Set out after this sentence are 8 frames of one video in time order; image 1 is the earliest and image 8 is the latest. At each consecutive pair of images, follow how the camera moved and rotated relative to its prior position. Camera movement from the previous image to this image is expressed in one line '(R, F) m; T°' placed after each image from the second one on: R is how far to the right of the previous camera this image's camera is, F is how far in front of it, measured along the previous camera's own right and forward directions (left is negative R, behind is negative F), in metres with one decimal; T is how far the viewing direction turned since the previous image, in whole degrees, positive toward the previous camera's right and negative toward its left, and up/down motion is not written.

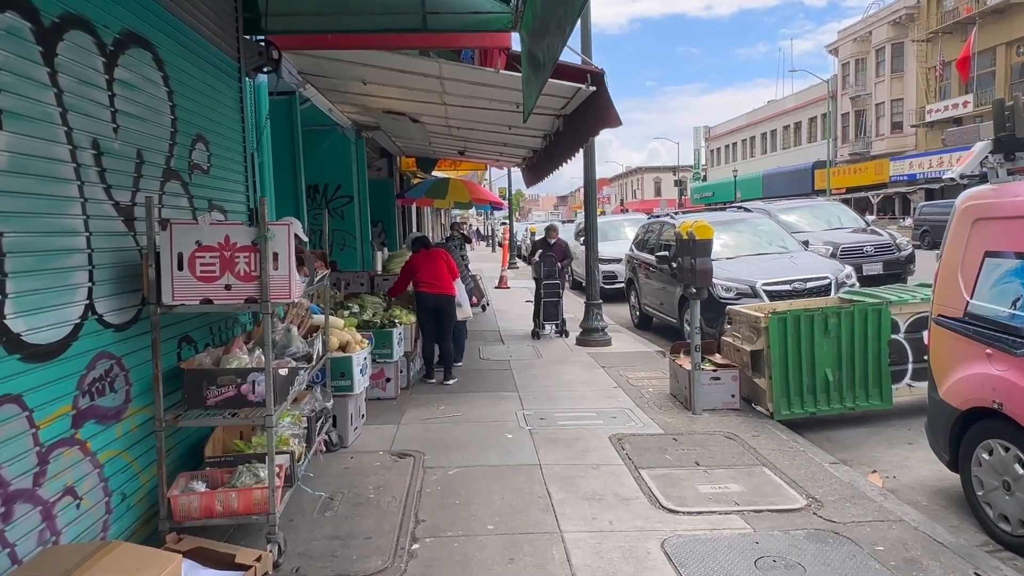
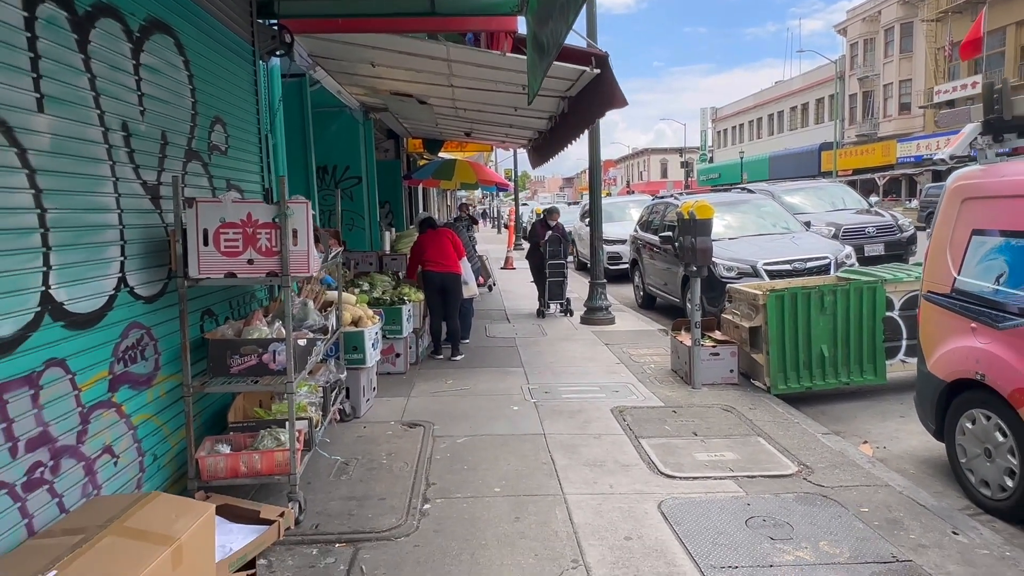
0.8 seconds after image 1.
(0.0, -0.2) m; 0°
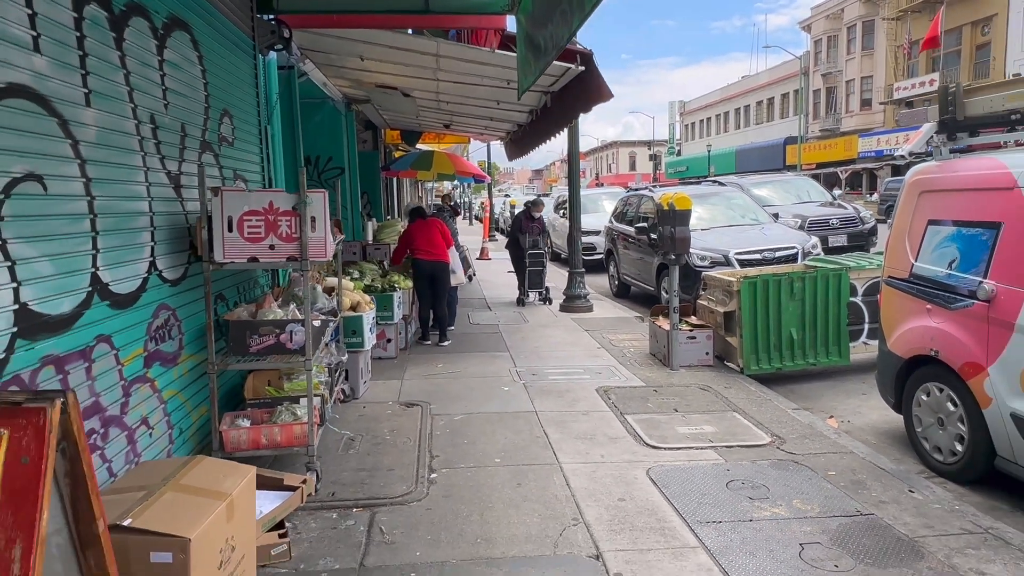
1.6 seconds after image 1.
(-0.2, -0.3) m; +3°
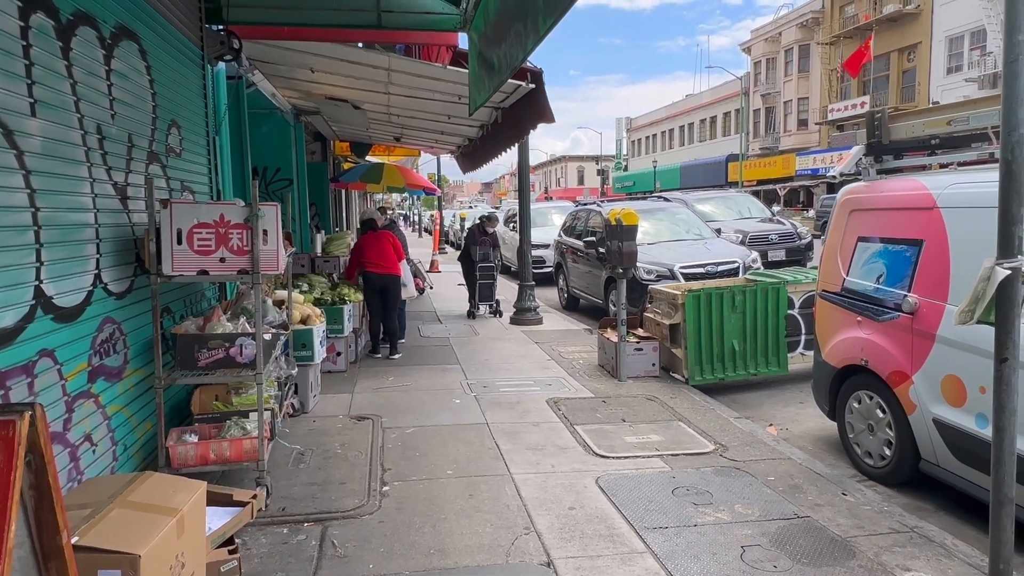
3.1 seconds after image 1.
(0.0, -0.1) m; +4°
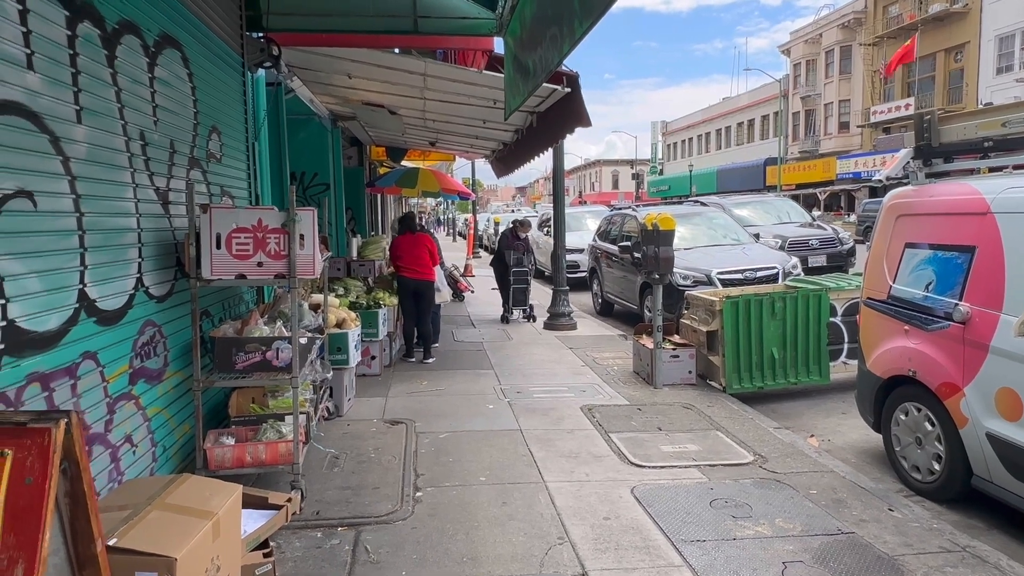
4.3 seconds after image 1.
(0.0, 0.0) m; -3°
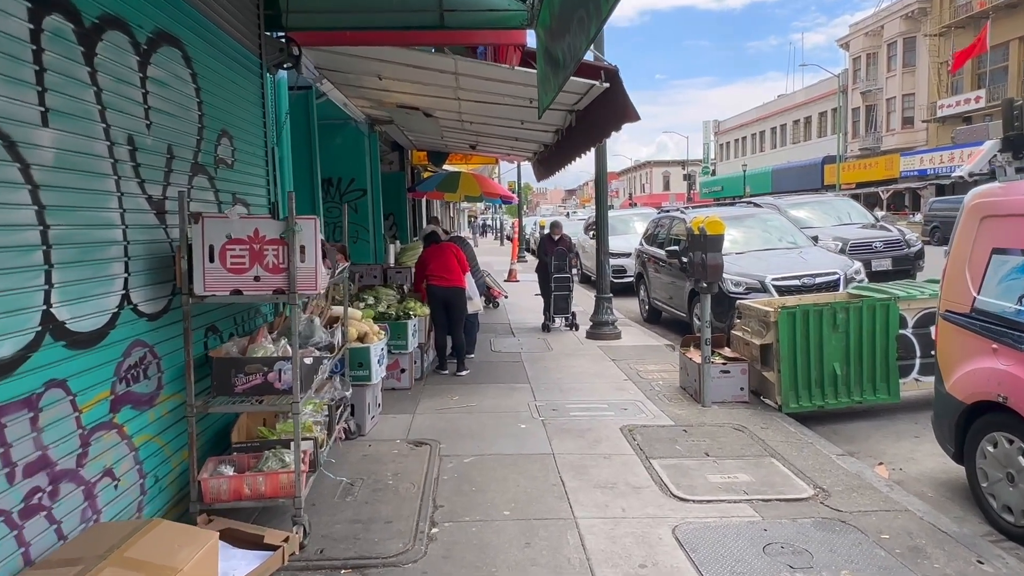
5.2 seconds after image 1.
(+0.1, +0.5) m; -4°
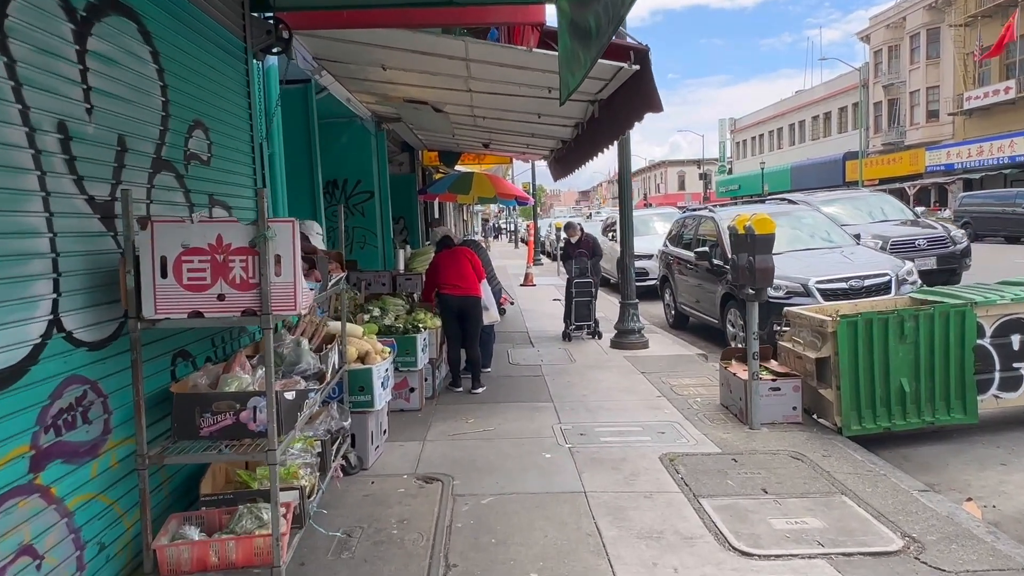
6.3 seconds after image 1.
(-0.1, +0.7) m; -1°
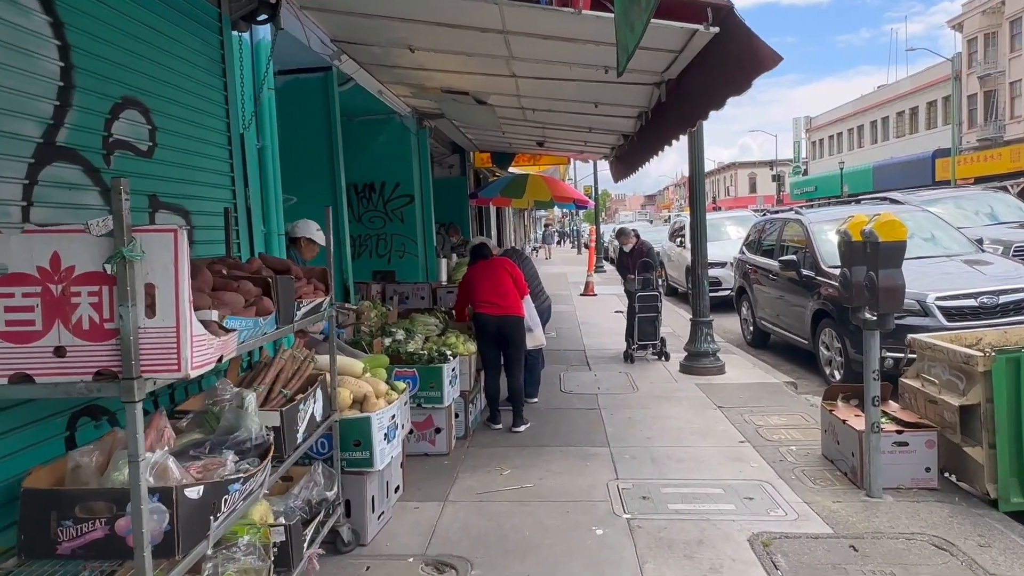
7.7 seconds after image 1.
(+0.1, +1.2) m; -5°
